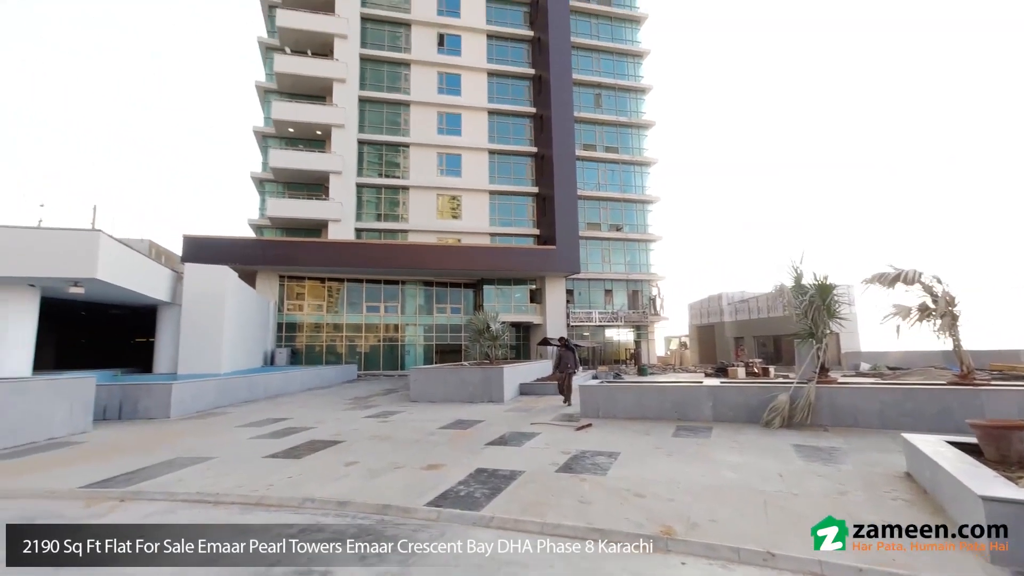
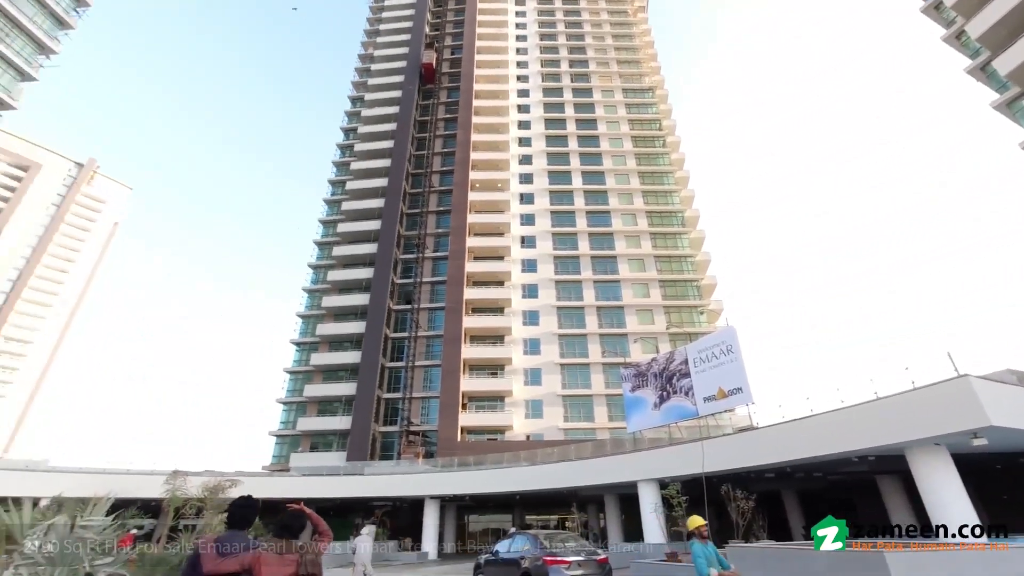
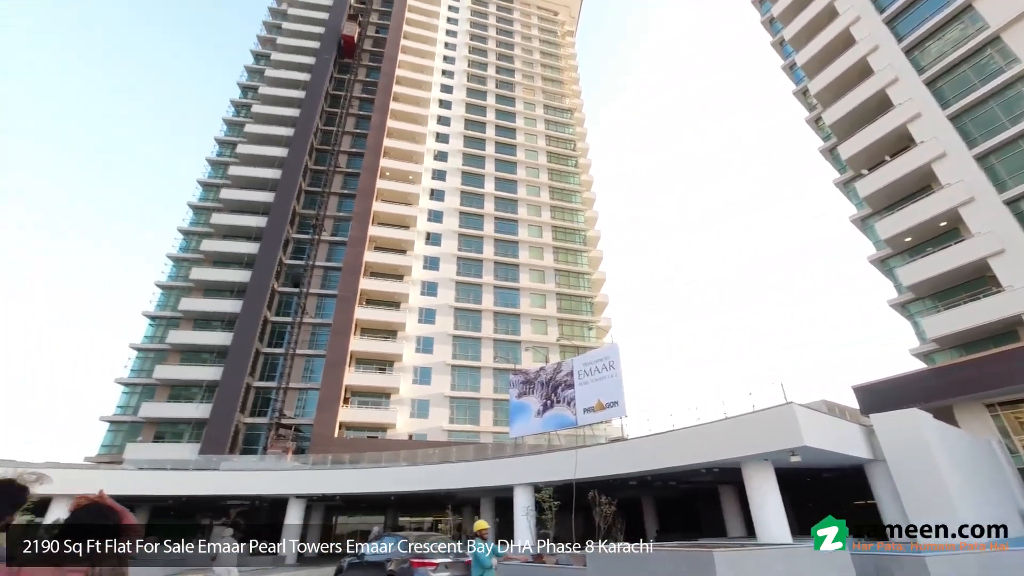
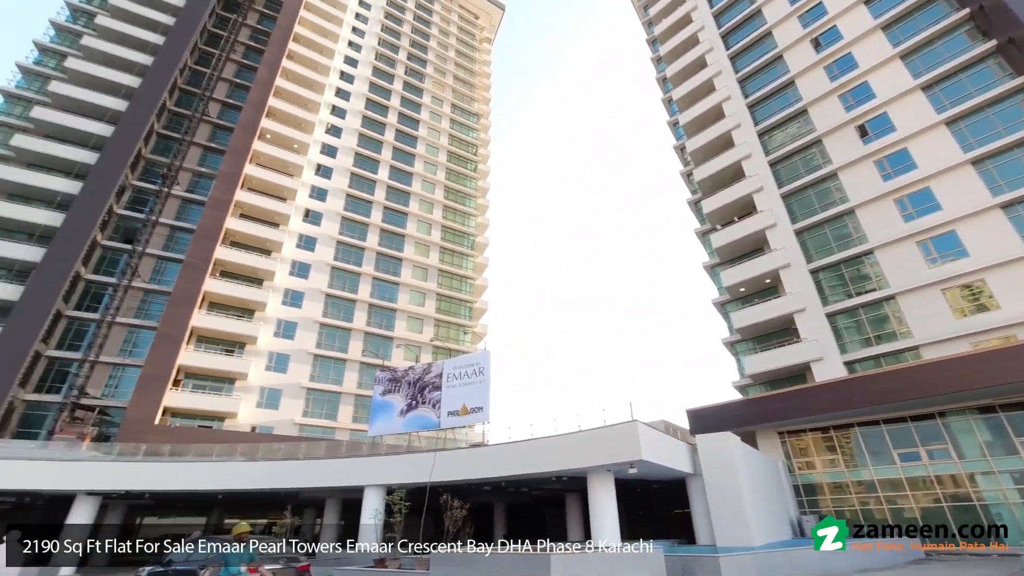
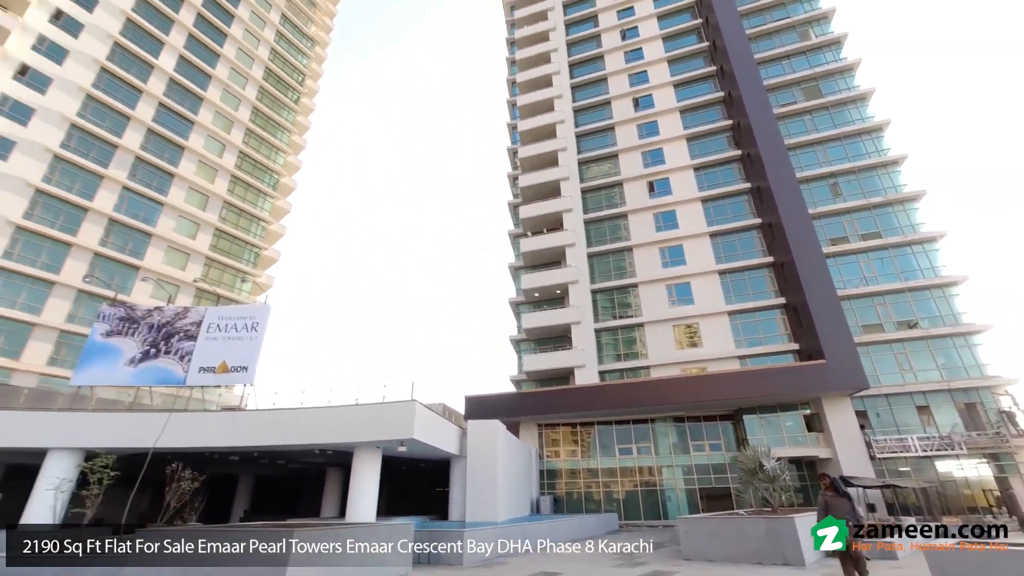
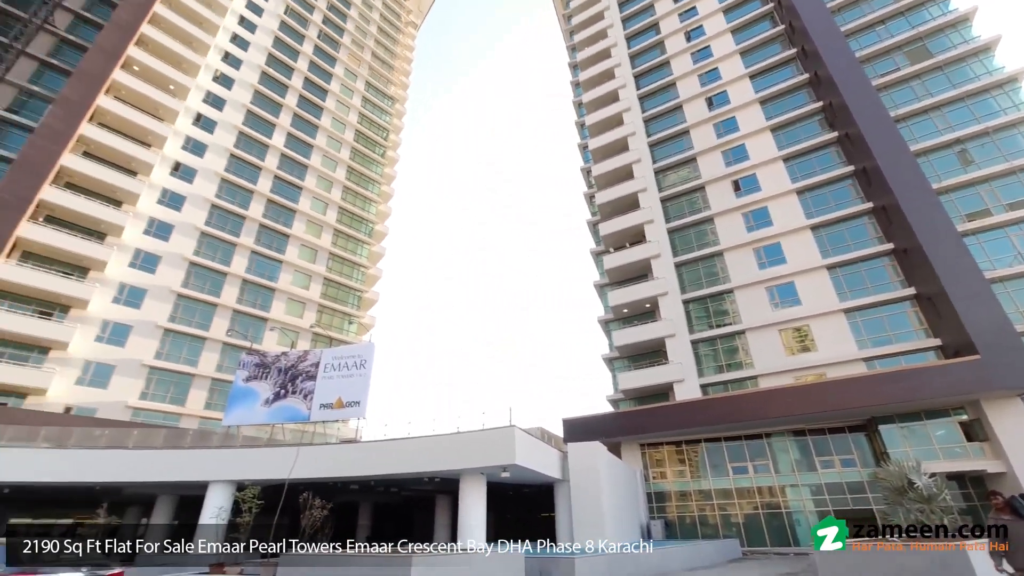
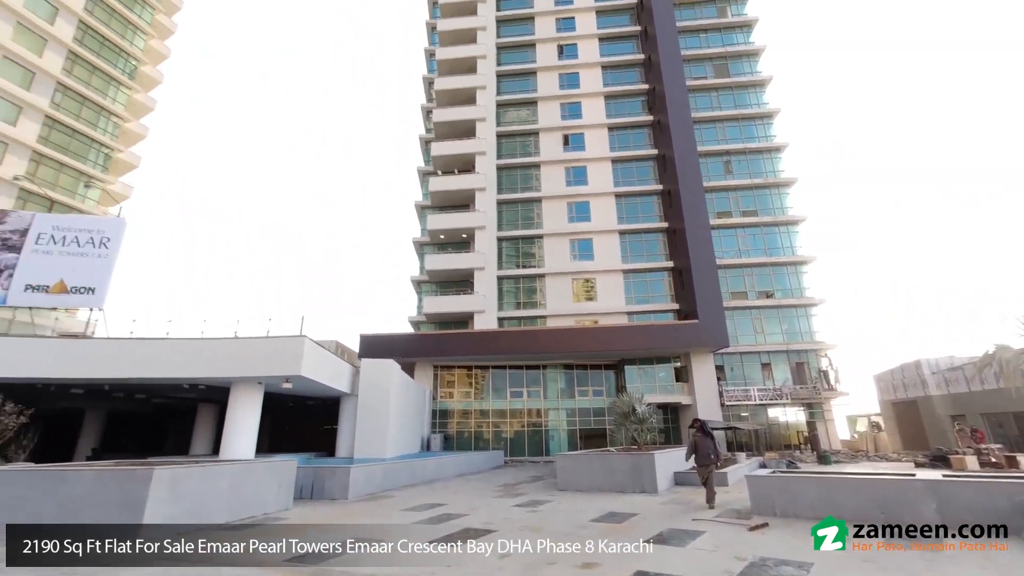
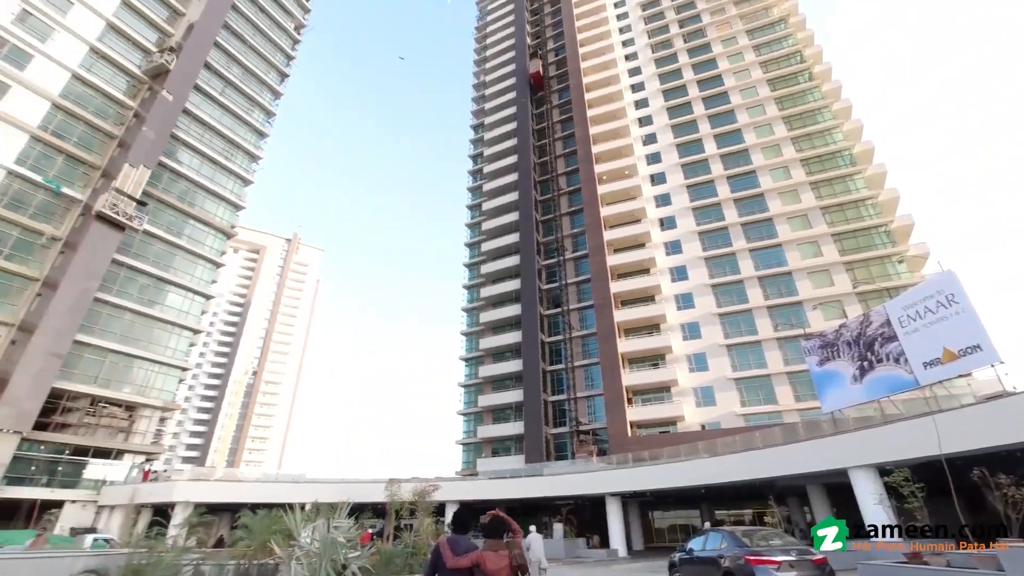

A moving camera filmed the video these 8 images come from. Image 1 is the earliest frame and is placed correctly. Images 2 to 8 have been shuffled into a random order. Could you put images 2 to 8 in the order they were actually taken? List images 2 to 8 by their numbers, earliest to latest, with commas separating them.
7, 5, 6, 4, 3, 2, 8
